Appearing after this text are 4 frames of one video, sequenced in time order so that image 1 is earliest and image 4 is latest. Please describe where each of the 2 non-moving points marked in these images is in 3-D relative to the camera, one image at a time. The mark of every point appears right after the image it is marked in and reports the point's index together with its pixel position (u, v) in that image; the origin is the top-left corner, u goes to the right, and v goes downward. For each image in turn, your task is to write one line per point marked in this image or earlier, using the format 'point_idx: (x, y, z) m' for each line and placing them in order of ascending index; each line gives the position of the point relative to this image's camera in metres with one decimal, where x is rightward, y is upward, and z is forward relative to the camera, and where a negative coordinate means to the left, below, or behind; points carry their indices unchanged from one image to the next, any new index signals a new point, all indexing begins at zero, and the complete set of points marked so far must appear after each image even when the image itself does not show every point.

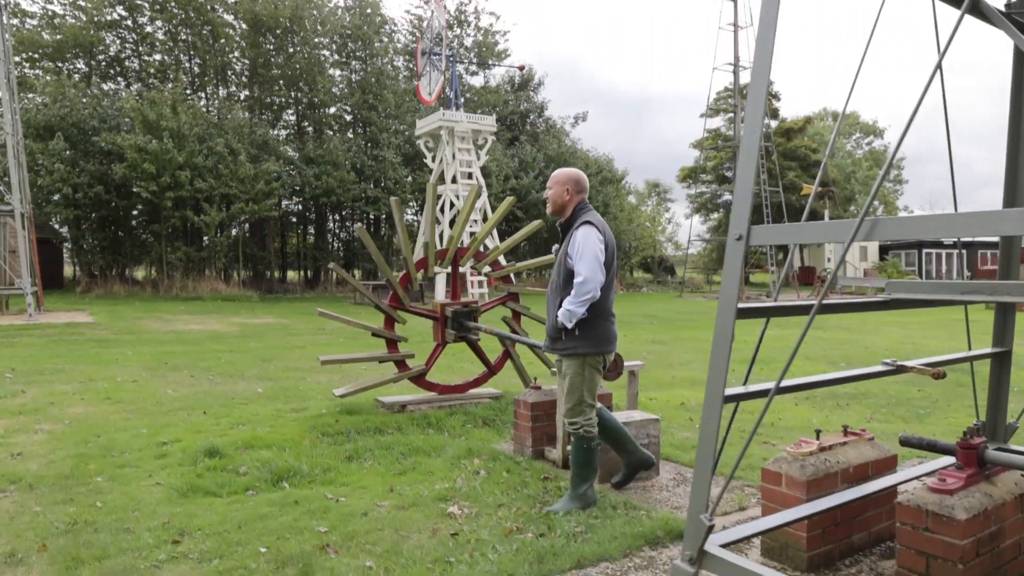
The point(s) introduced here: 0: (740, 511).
0: (+1.5, -1.5, +4.3) m
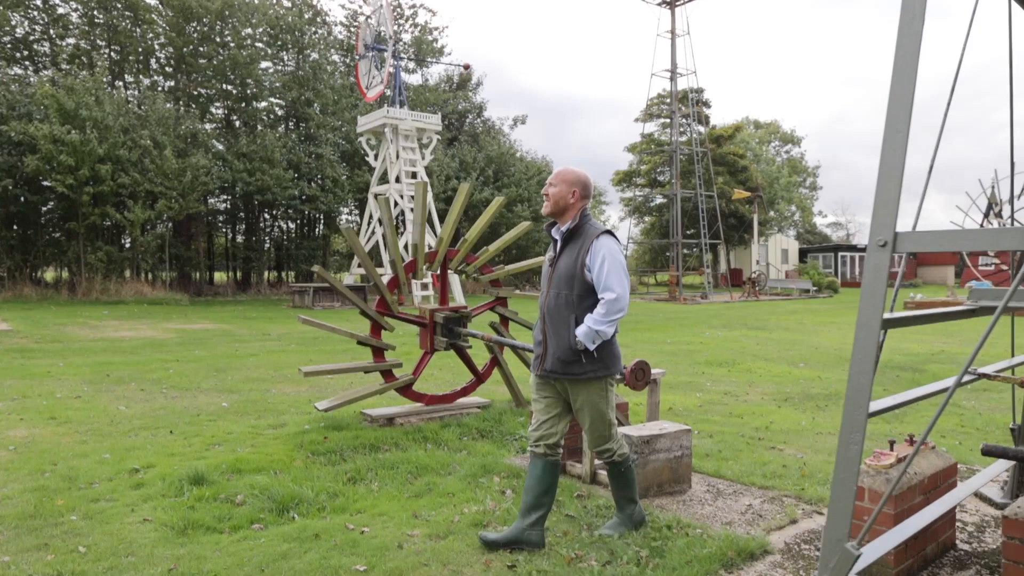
0: (+1.8, -1.5, +4.1) m
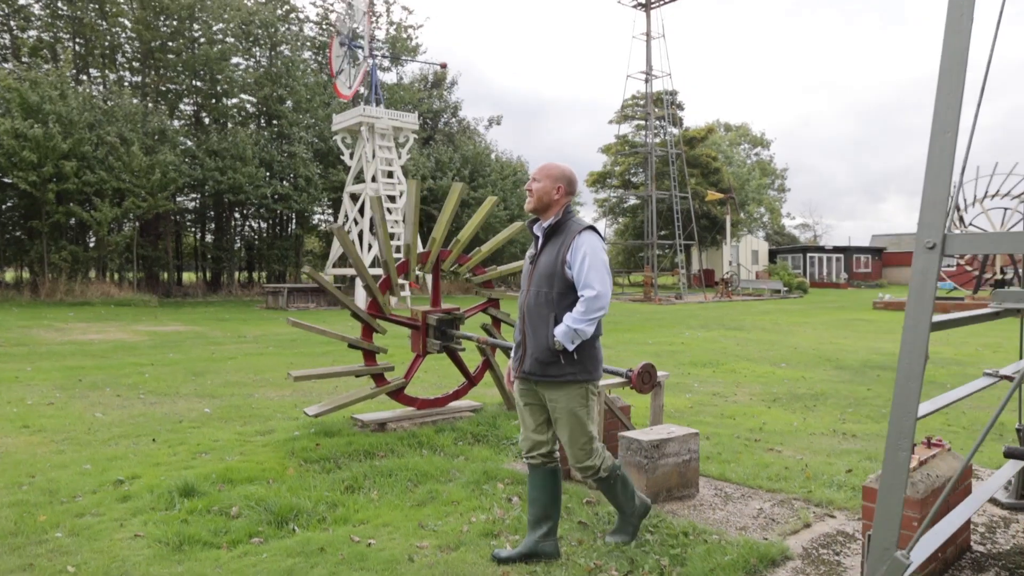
0: (+1.9, -1.5, +4.1) m
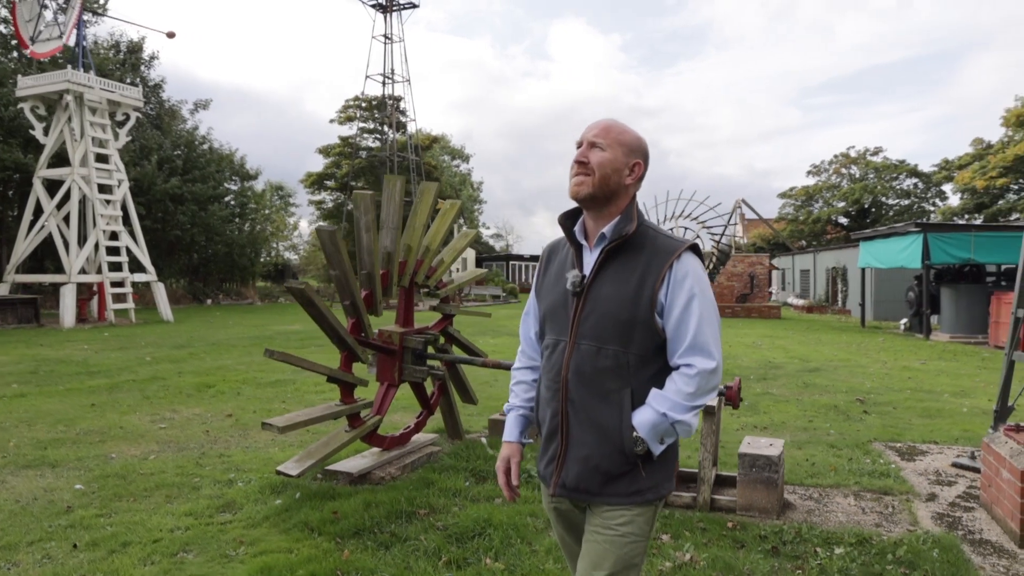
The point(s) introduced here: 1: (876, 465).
0: (+2.8, -1.6, +4.6) m
1: (+3.2, -1.6, +5.8) m
